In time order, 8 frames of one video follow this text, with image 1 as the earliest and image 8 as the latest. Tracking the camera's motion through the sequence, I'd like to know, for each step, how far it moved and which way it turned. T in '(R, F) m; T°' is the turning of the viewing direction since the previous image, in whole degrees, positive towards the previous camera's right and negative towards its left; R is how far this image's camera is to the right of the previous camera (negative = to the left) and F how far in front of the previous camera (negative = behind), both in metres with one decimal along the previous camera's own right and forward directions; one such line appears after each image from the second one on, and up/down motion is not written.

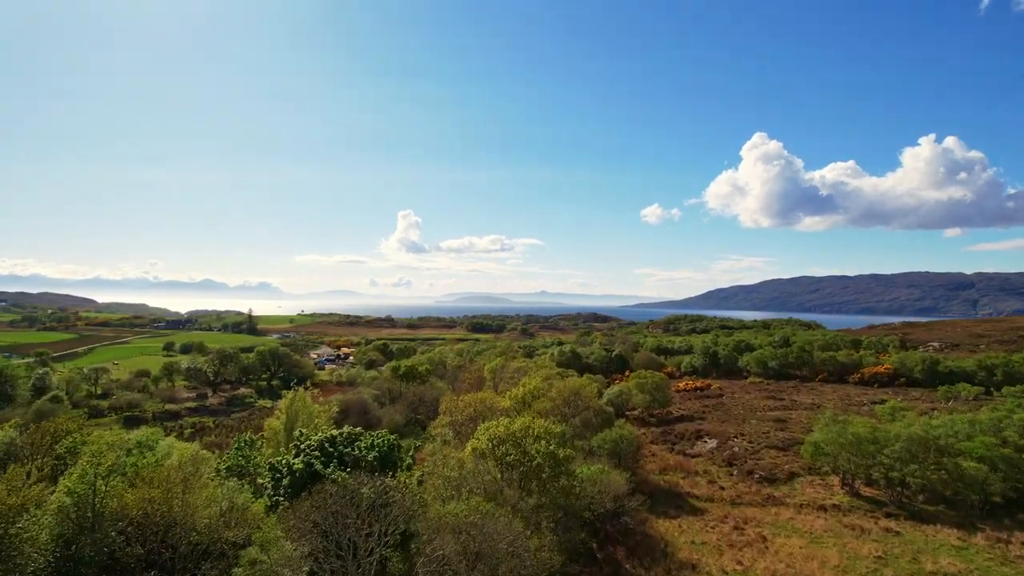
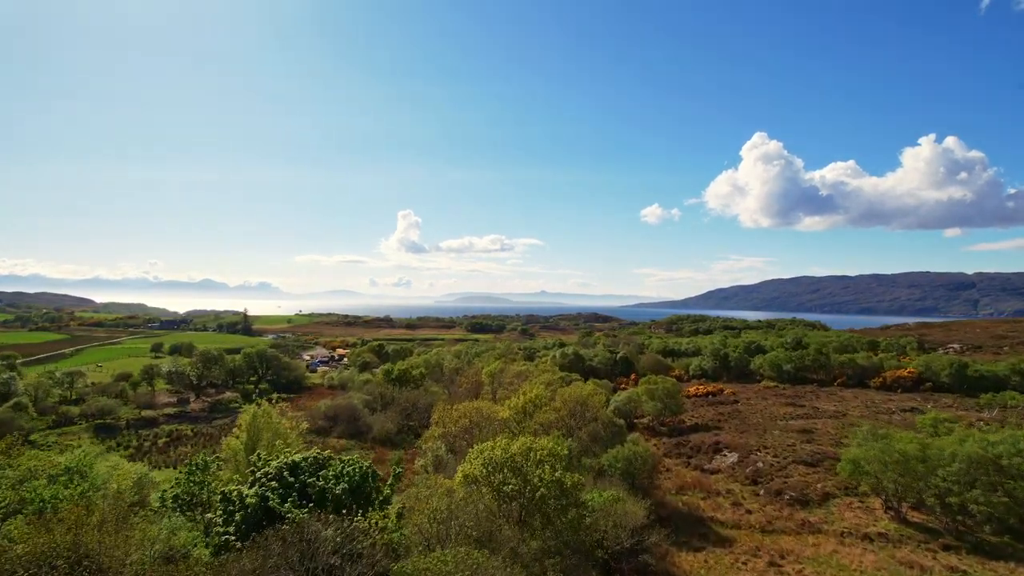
(0.0, +4.1) m; 0°
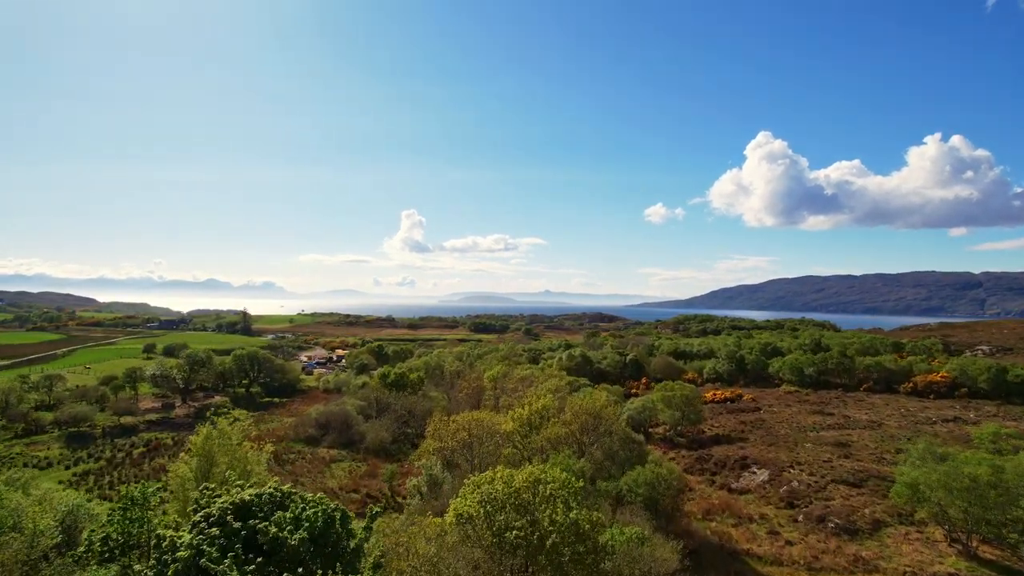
(0.0, +4.2) m; 0°
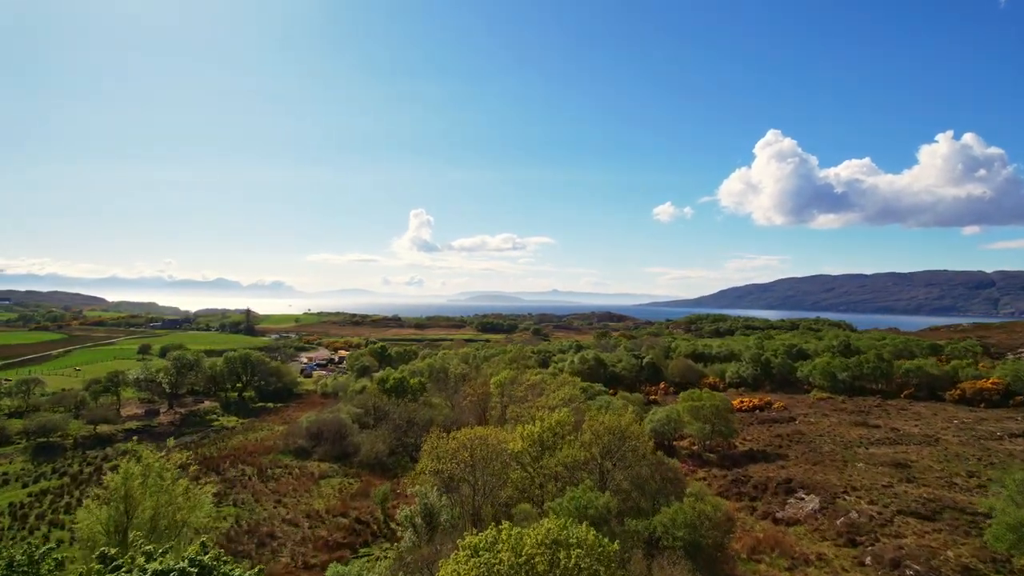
(0.0, +4.9) m; -1°
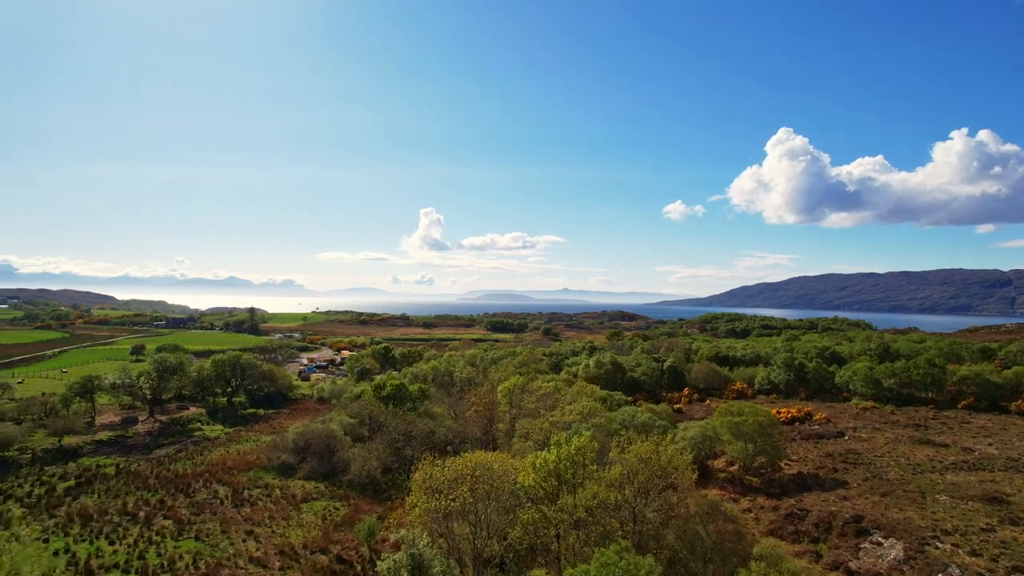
(0.0, +5.7) m; -1°
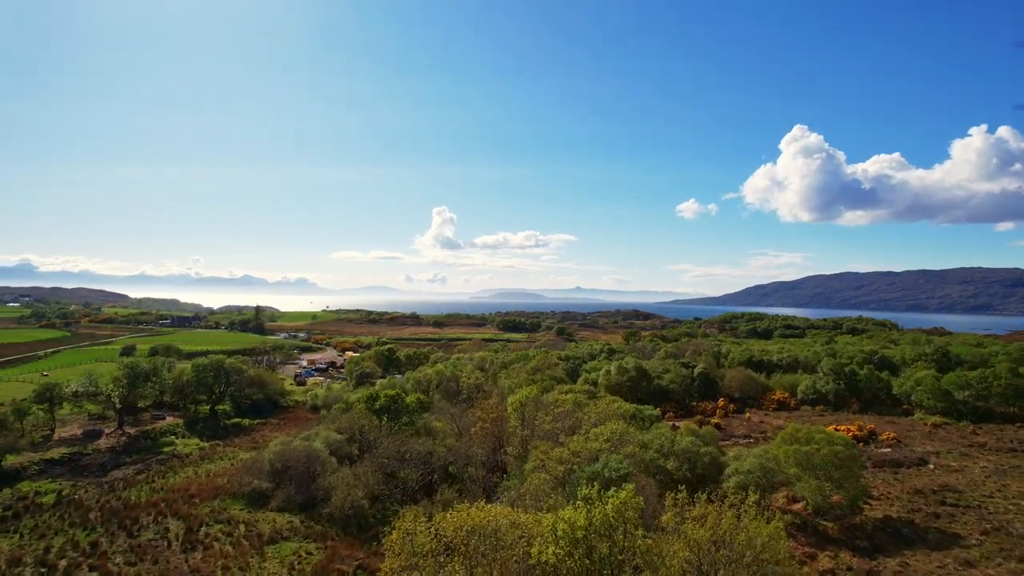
(0.0, +7.2) m; -1°
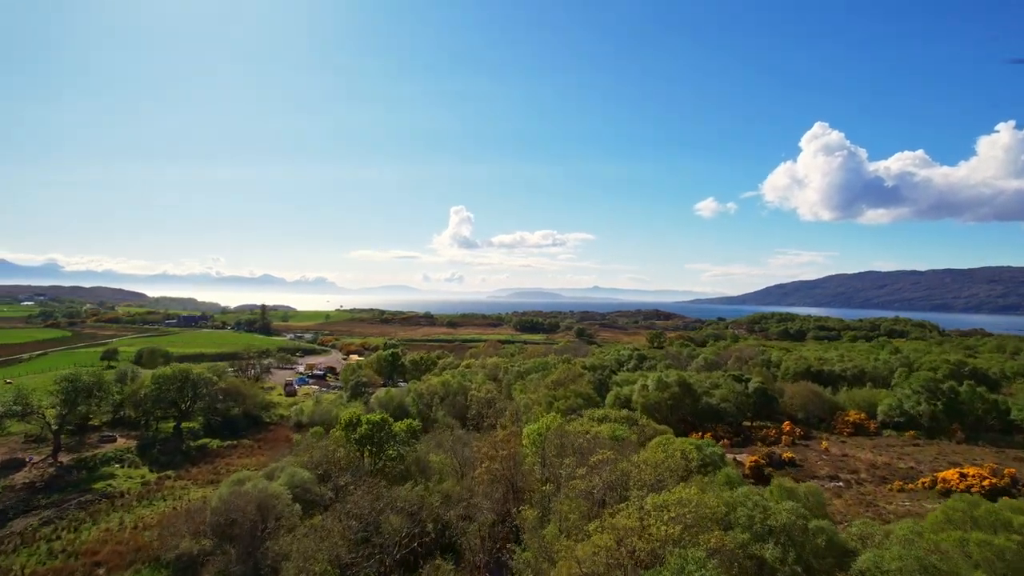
(0.0, +10.3) m; -1°
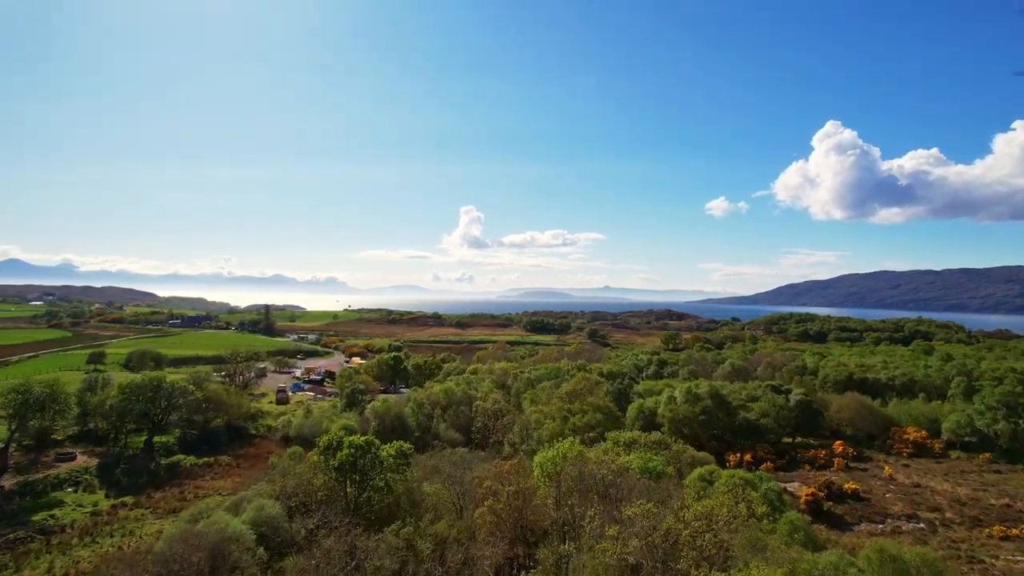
(+0.1, +6.1) m; -1°
